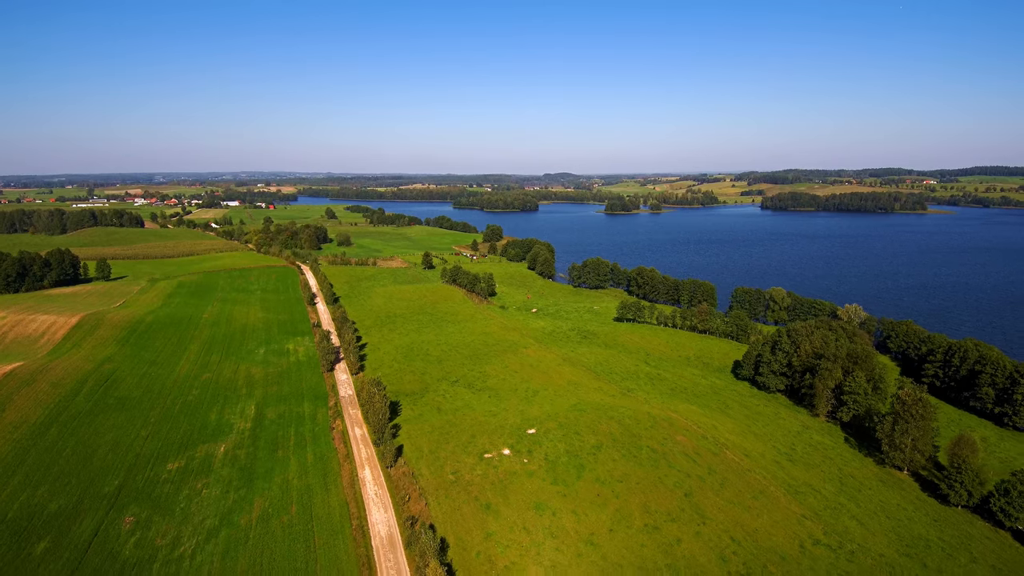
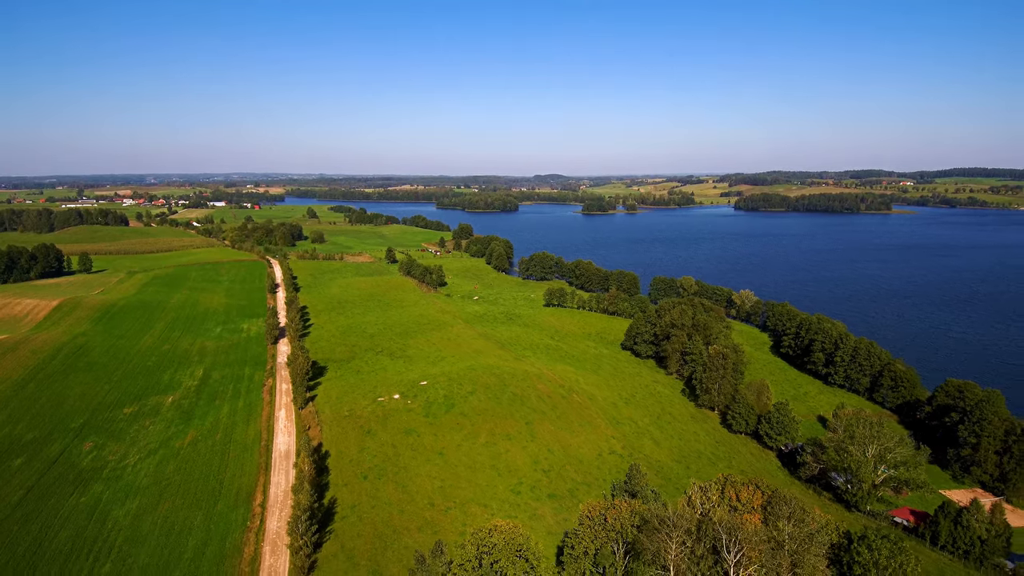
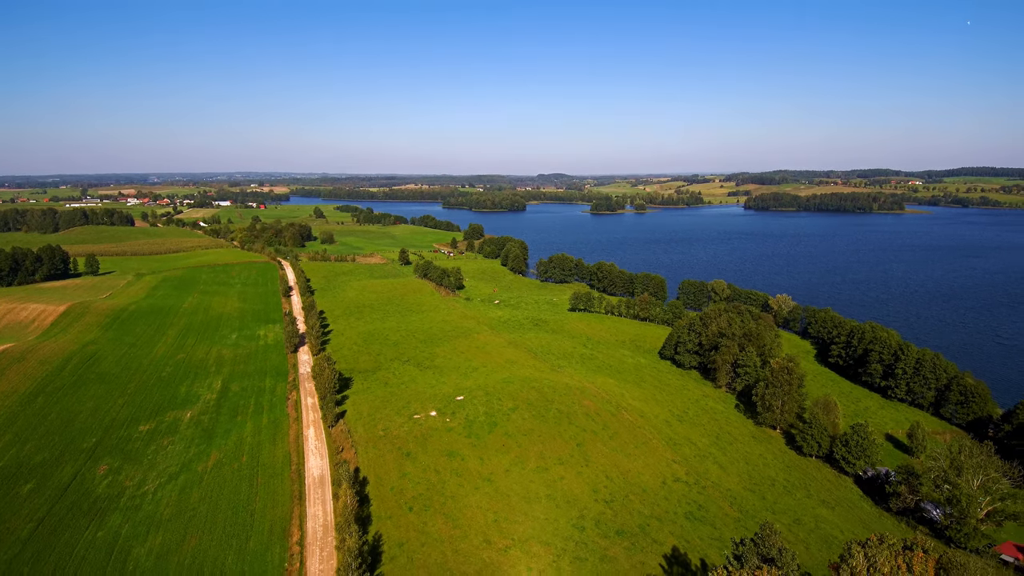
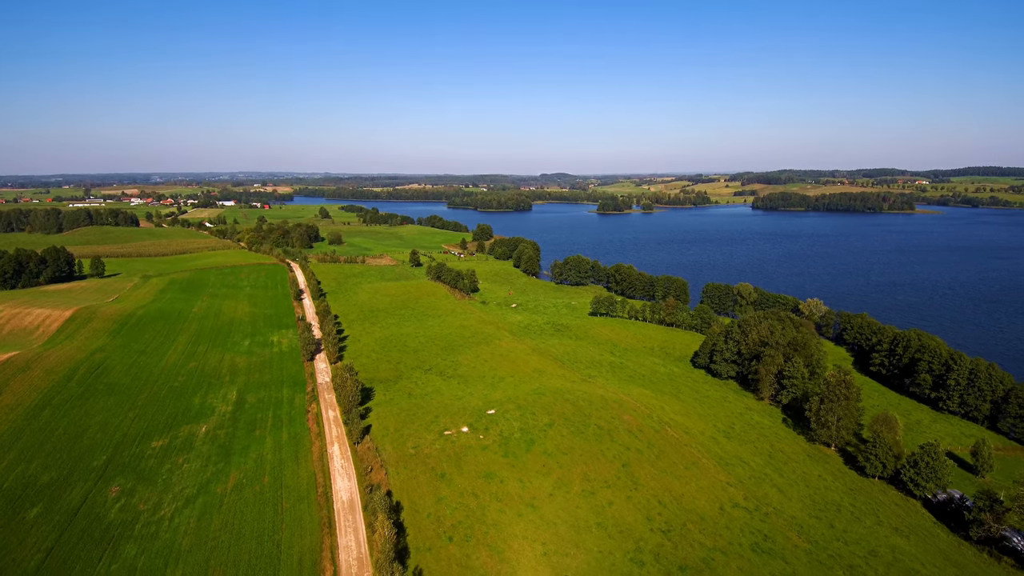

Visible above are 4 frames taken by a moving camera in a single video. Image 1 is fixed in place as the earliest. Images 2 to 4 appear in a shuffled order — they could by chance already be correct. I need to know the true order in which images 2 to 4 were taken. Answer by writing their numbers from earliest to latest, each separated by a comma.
4, 3, 2
